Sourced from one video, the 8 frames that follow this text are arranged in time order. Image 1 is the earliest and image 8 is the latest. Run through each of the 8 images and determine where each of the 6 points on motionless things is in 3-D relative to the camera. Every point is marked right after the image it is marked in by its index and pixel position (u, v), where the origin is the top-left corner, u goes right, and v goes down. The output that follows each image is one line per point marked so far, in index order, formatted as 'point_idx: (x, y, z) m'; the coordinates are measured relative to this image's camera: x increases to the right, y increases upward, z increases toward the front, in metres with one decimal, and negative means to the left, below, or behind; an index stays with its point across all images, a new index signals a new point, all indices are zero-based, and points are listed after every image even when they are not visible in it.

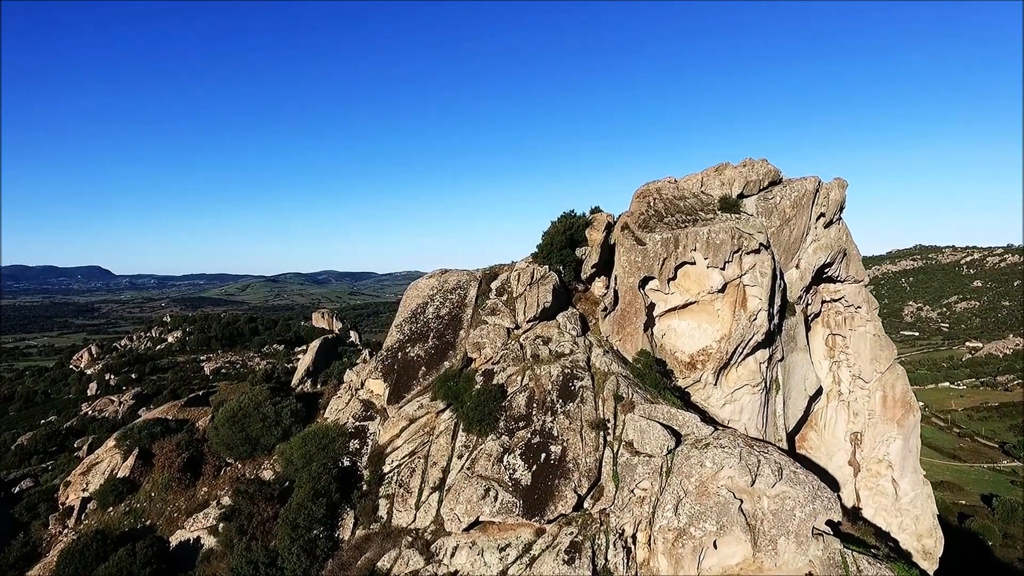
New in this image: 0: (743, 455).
0: (+6.9, -5.1, +18.7) m
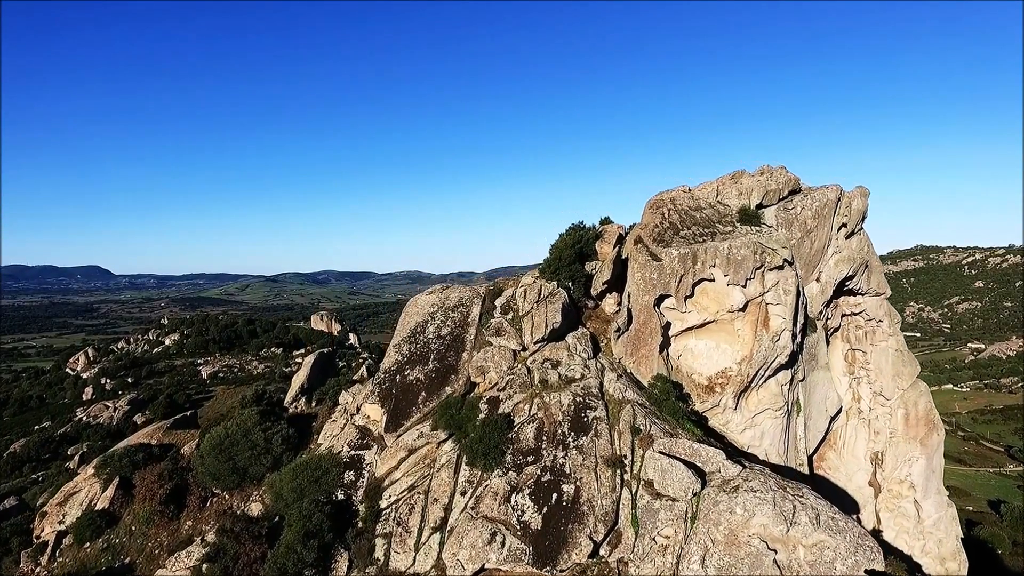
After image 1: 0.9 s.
0: (+7.2, -5.8, +16.9) m
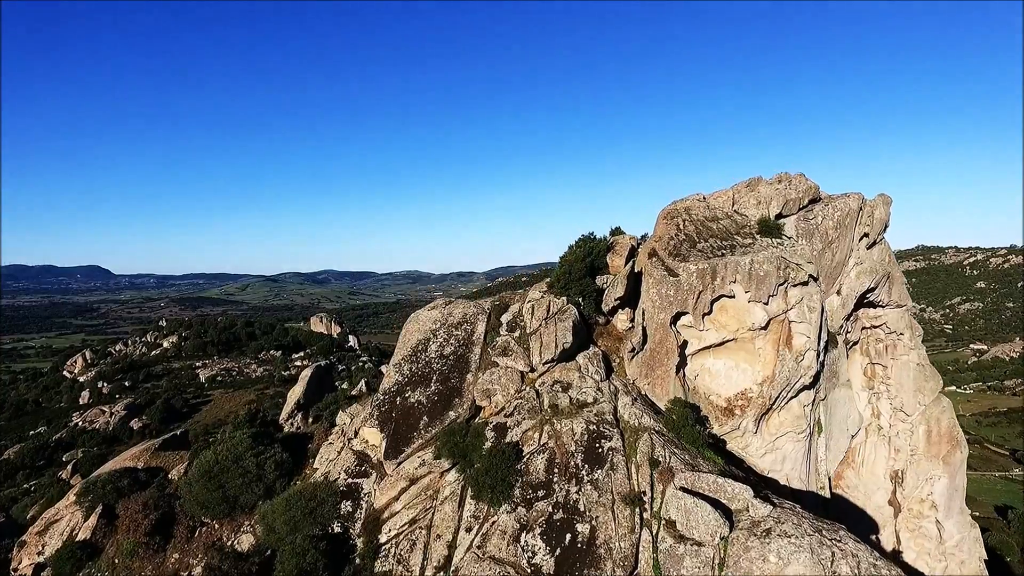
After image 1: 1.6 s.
0: (+7.5, -6.5, +15.4) m
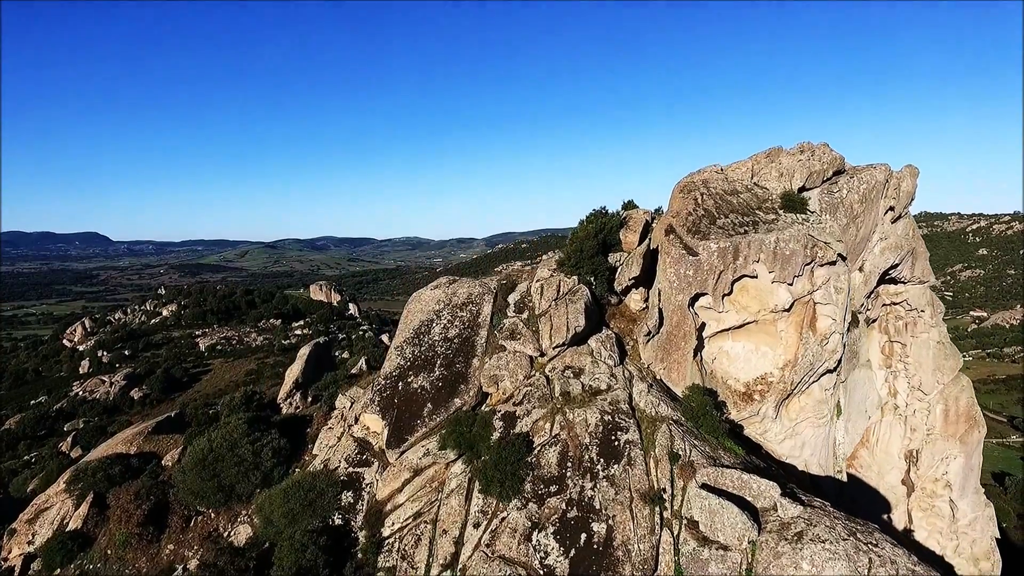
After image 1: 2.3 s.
0: (+7.8, -6.2, +14.4) m
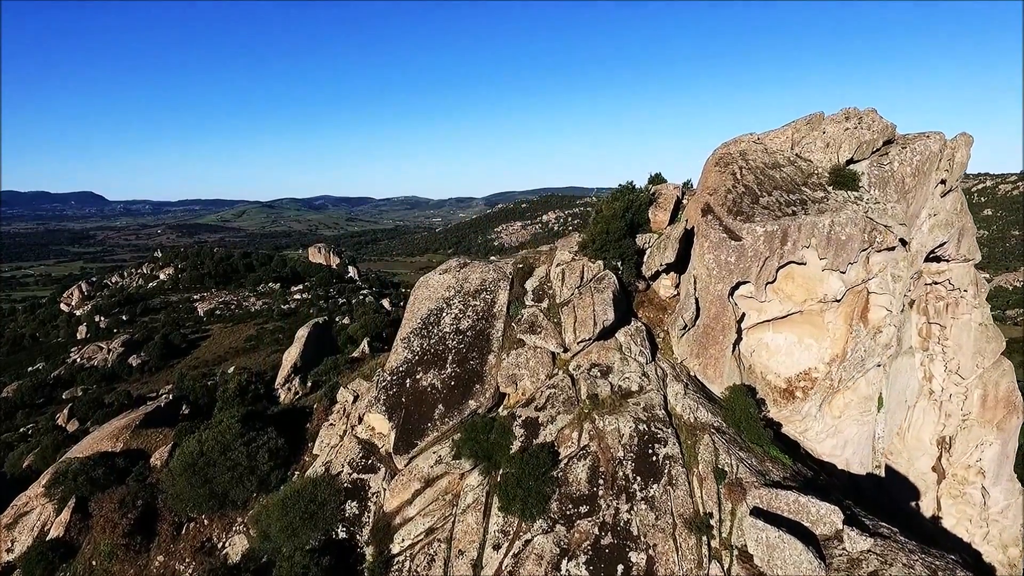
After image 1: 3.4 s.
0: (+8.4, -6.3, +12.5) m
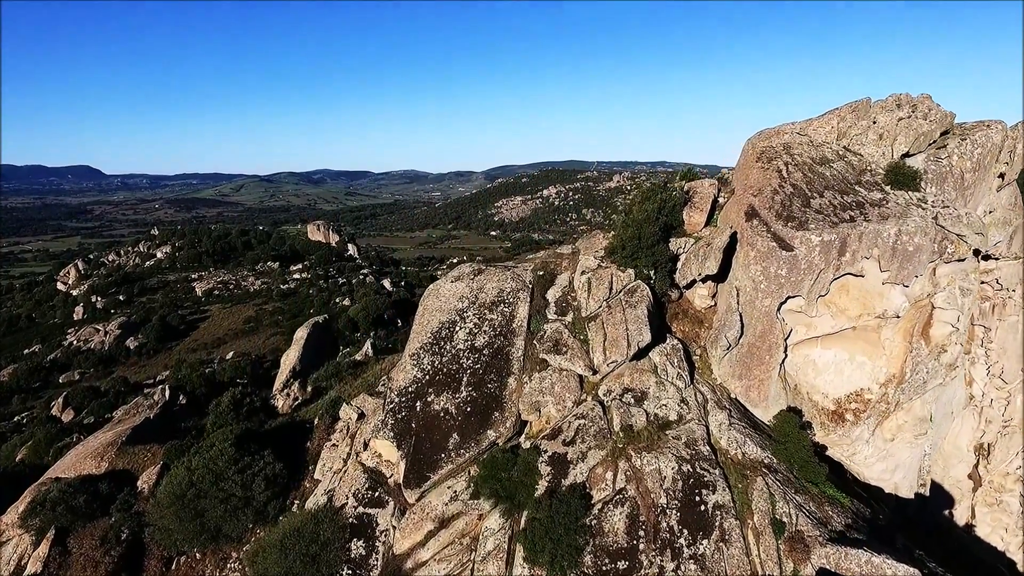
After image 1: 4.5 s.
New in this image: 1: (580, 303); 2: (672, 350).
0: (+9.1, -7.0, +10.6) m
1: (+2.1, -0.4, +19.4) m
2: (+4.7, -1.8, +18.4) m
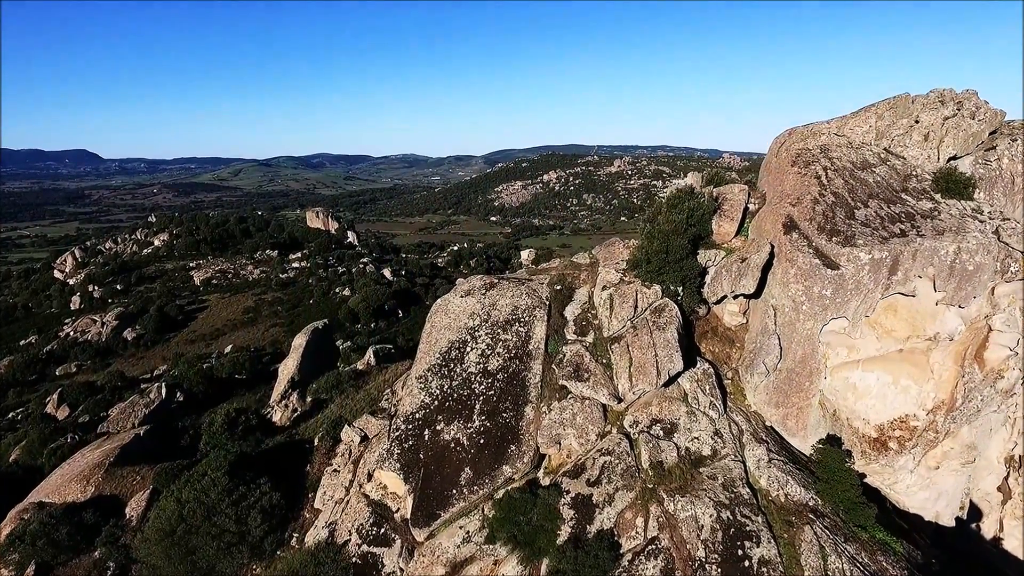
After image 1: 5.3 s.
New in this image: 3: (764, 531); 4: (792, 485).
0: (+9.5, -7.7, +9.2) m
1: (+2.5, -1.0, +17.8) m
2: (+5.2, -2.4, +16.9) m
3: (+5.4, -5.2, +13.5) m
4: (+6.5, -4.6, +14.4) m
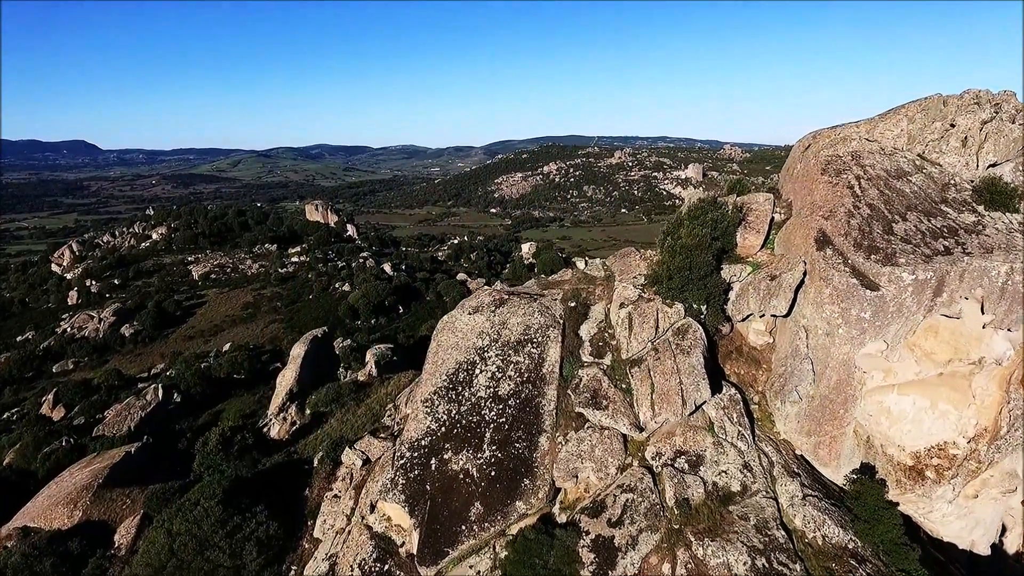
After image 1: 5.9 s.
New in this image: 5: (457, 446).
0: (+9.9, -8.3, +8.1) m
1: (+2.8, -1.5, +16.7) m
2: (+5.5, -2.9, +15.8) m
3: (+5.7, -5.8, +12.4) m
4: (+6.8, -5.1, +13.3) m
5: (-1.4, -4.1, +15.9) m
